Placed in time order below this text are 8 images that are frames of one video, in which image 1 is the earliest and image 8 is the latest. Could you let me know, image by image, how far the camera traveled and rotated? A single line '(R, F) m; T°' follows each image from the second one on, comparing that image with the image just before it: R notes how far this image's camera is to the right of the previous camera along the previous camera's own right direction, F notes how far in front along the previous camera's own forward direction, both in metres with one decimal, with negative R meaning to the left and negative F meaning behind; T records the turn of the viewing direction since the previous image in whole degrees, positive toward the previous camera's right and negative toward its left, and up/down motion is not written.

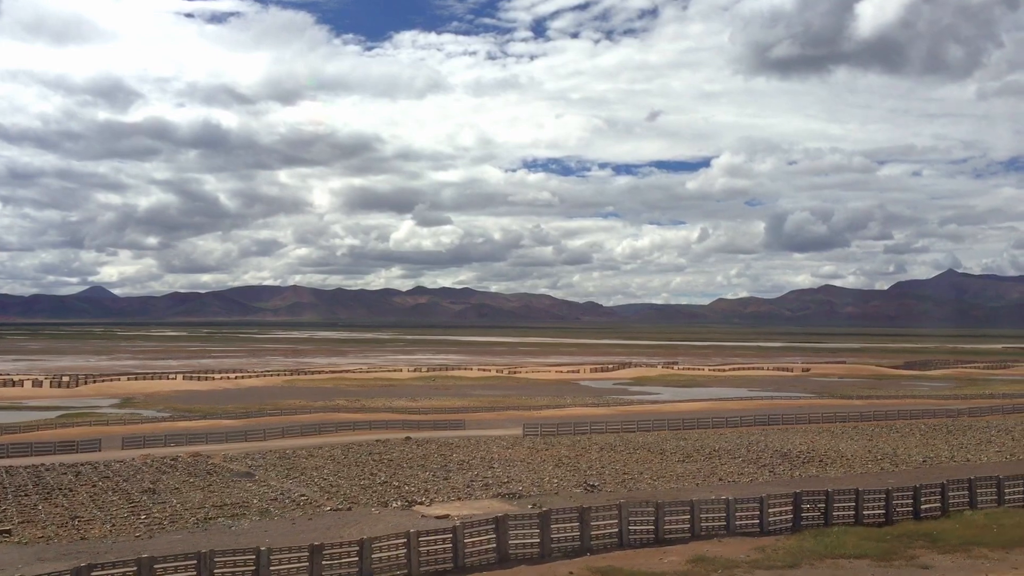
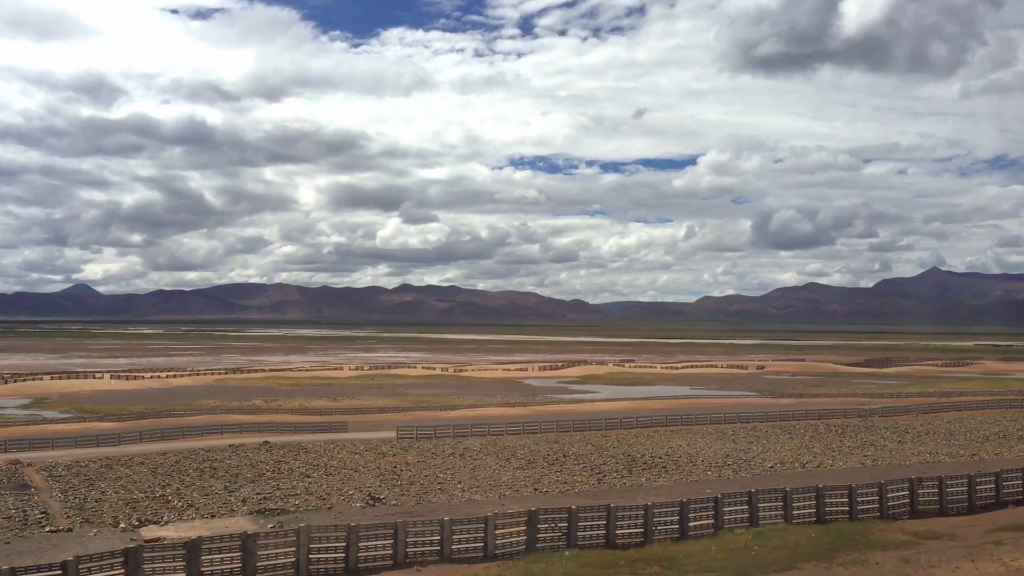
(+7.4, +2.8) m; +1°
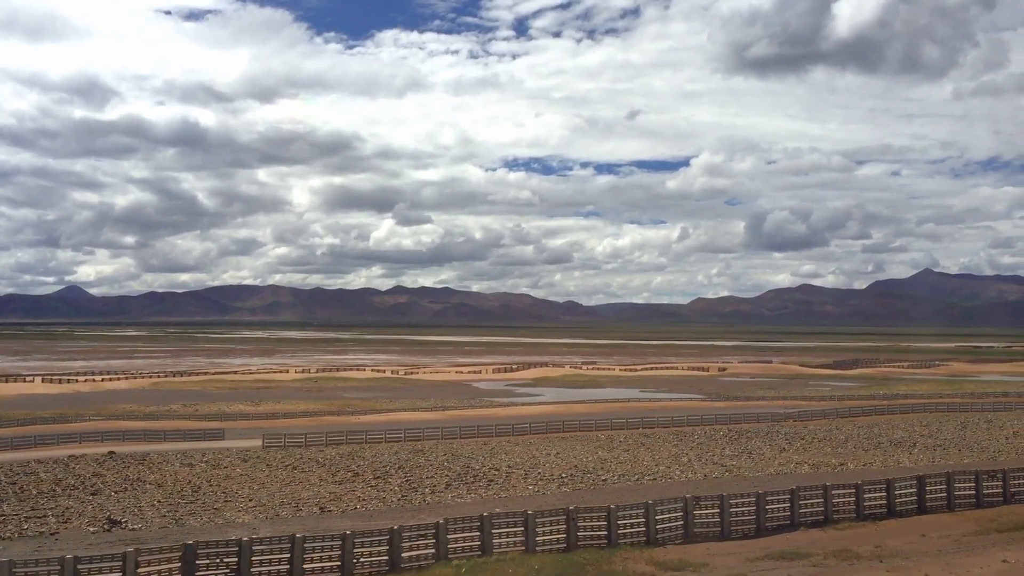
(+7.5, +2.9) m; 0°
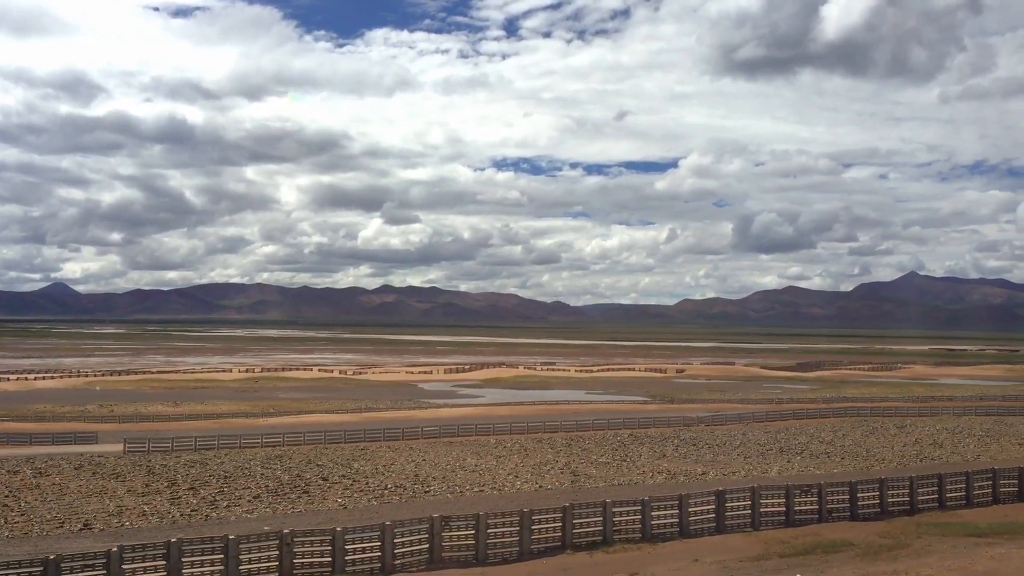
(+6.4, +2.4) m; +1°
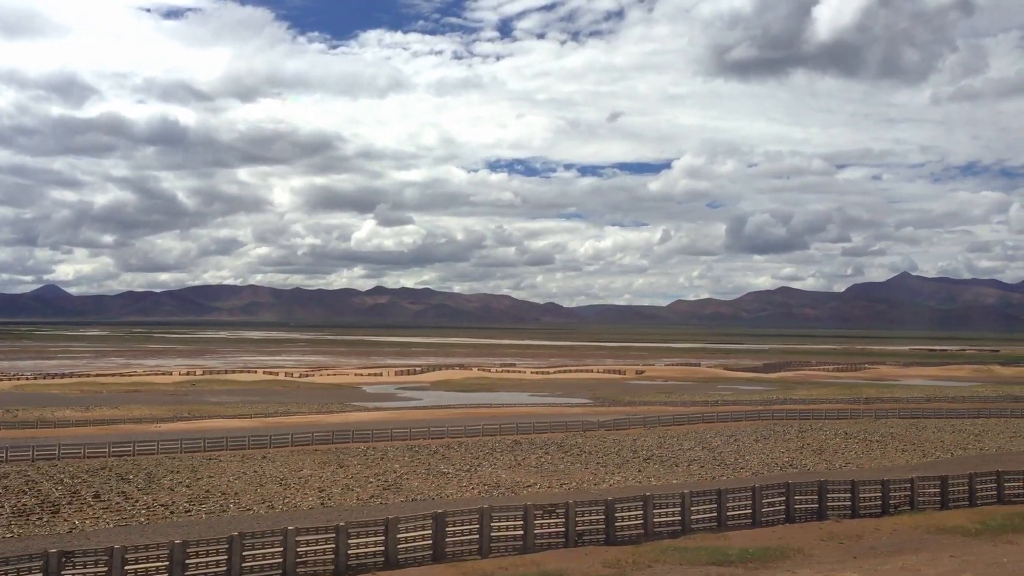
(+7.4, +2.8) m; 0°
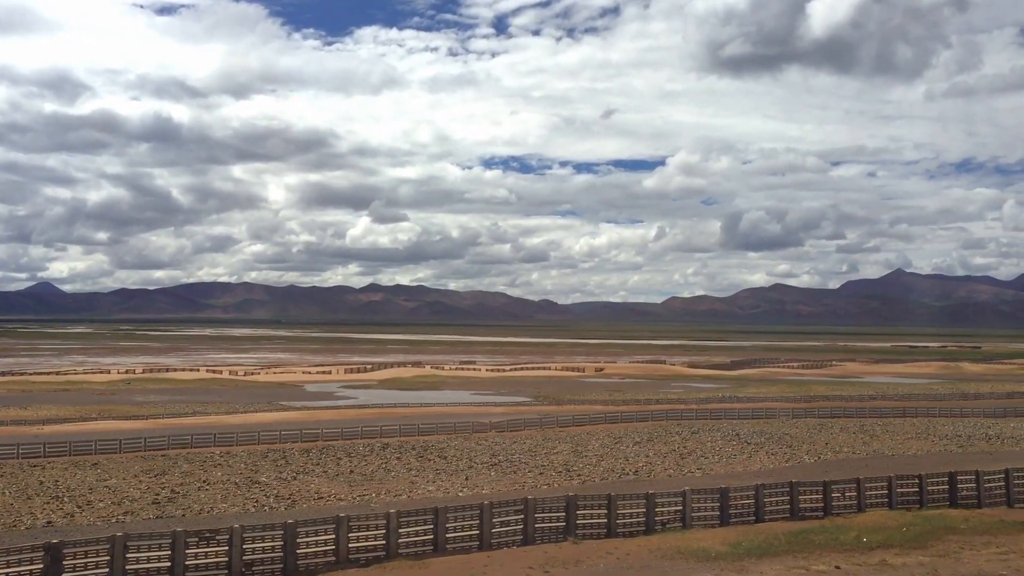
(+7.3, +2.8) m; 0°
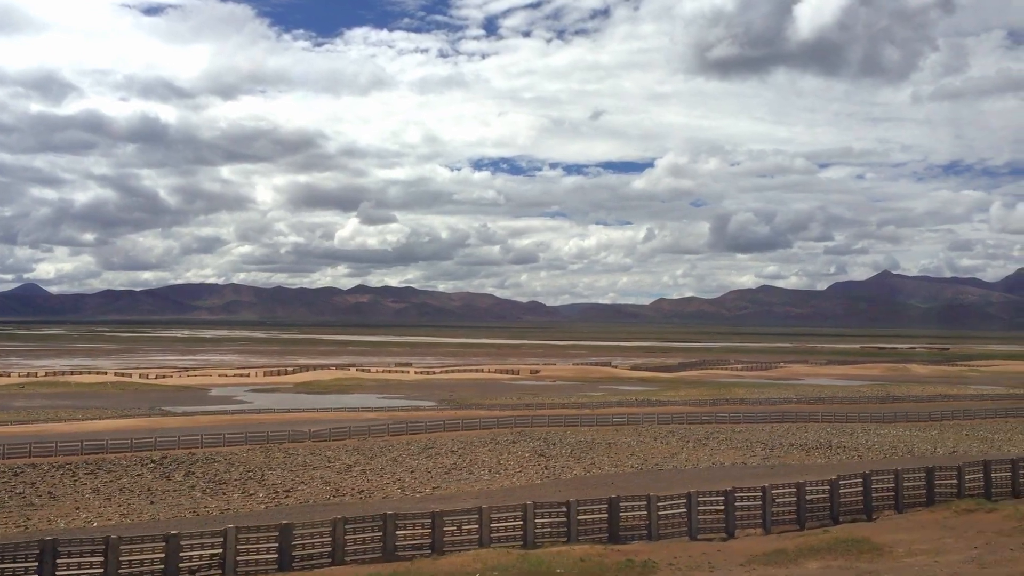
(+10.4, +4.0) m; +1°
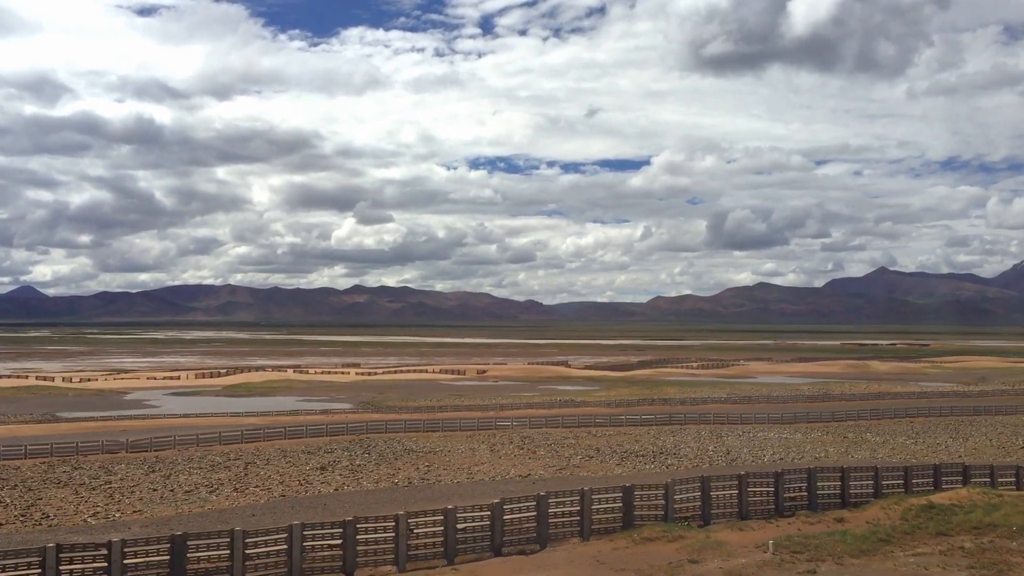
(+9.2, +3.5) m; 0°
